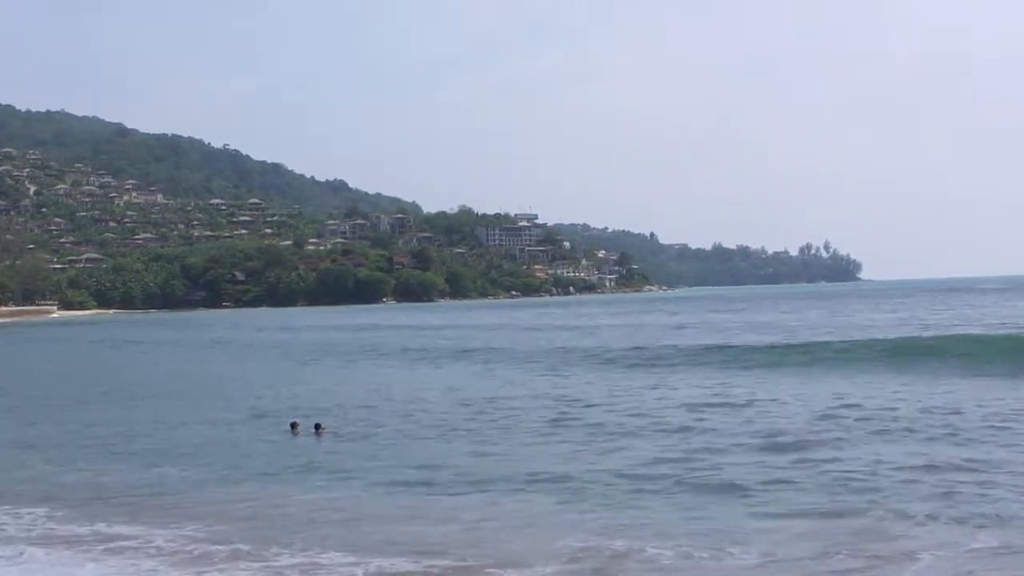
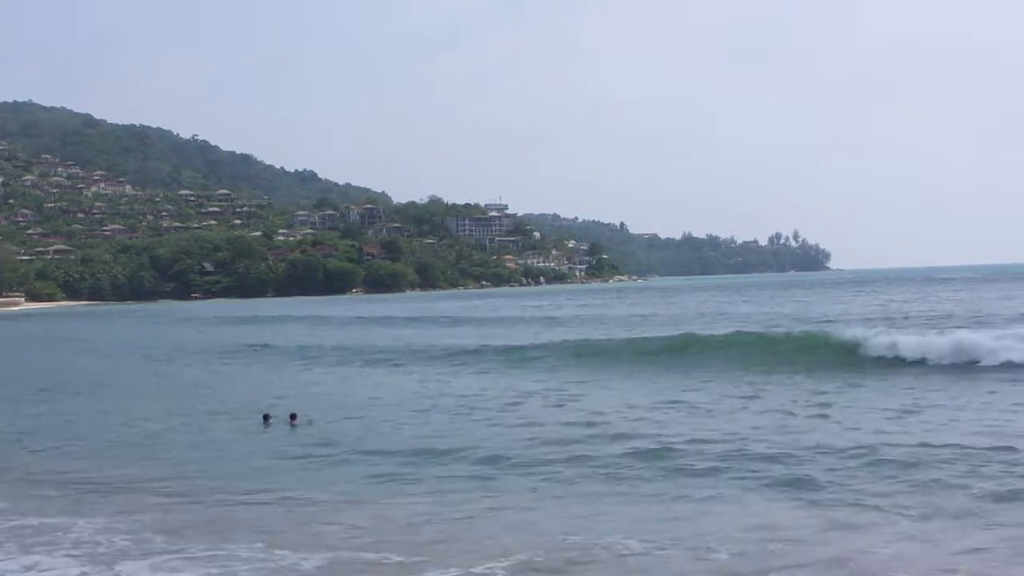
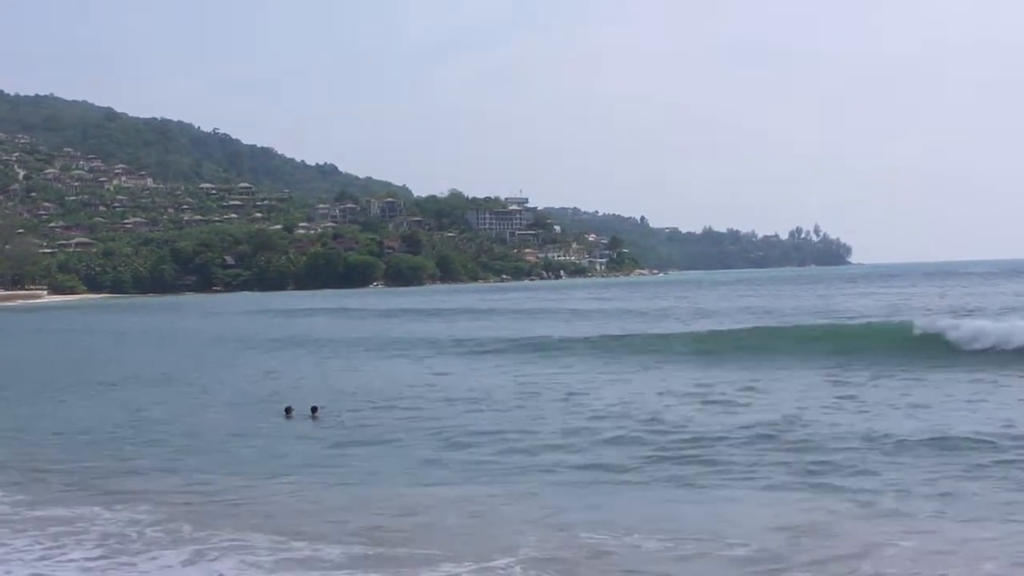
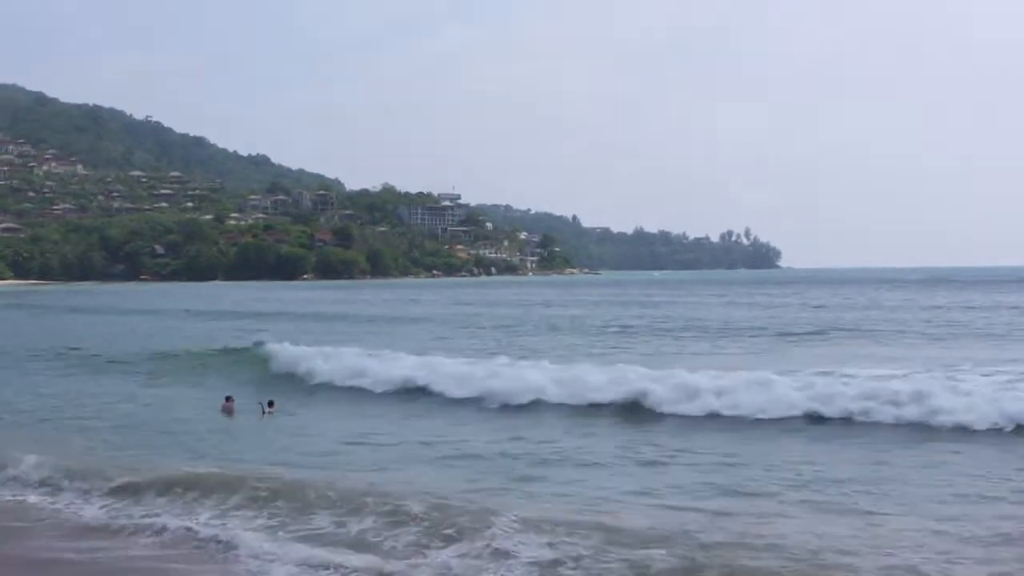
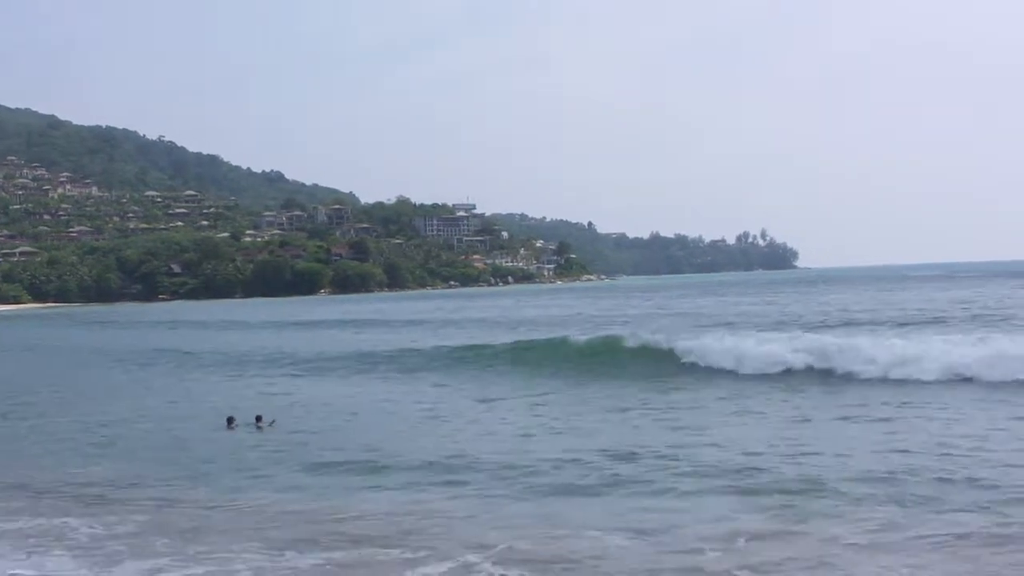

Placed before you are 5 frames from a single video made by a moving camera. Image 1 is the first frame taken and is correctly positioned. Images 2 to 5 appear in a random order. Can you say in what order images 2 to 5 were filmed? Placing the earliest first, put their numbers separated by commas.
3, 2, 5, 4
